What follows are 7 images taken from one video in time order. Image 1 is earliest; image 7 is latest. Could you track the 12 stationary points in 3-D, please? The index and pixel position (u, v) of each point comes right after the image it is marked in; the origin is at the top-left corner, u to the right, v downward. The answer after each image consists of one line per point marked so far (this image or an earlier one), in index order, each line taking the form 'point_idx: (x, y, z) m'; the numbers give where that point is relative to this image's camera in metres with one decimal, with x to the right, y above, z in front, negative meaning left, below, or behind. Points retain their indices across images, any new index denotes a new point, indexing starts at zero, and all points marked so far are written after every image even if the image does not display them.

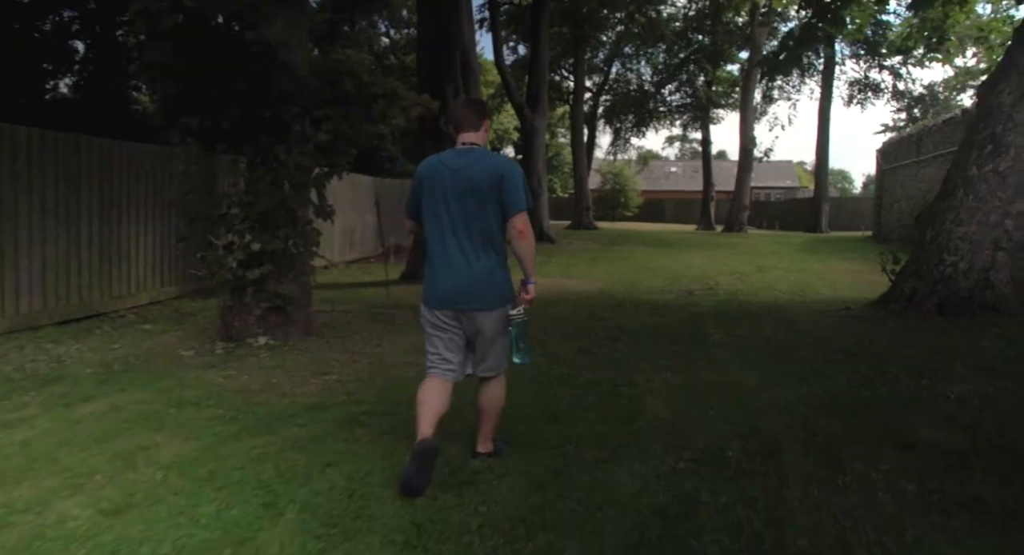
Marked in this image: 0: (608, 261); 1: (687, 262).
0: (+2.7, +0.4, +19.0) m
1: (+4.8, +0.4, +19.2) m
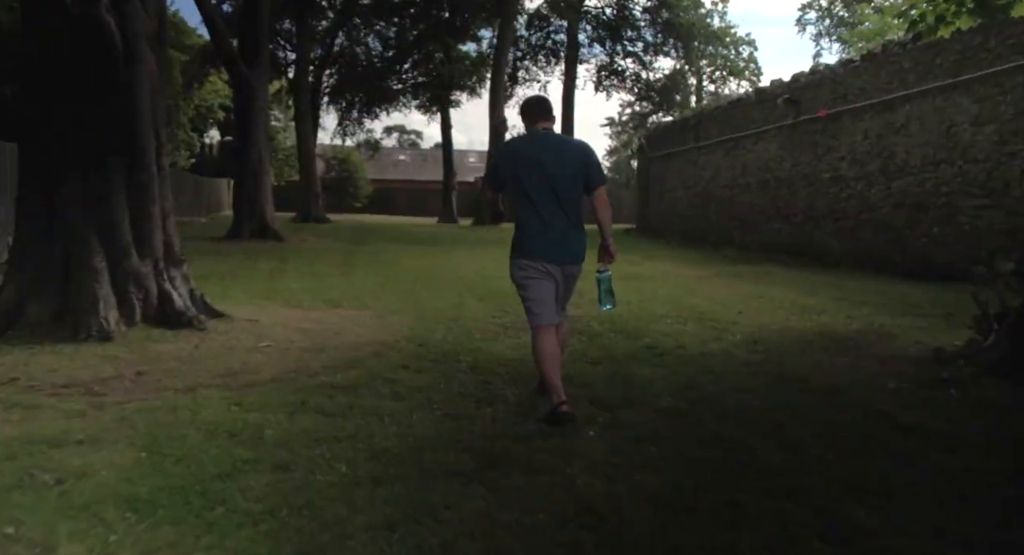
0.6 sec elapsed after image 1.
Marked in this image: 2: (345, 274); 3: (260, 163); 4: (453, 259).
0: (-2.8, +0.3, +14.0) m
1: (-0.9, +0.3, +15.1) m
2: (-2.9, +0.1, +12.3) m
3: (-6.7, +3.1, +18.5) m
4: (-1.4, +0.4, +16.2) m
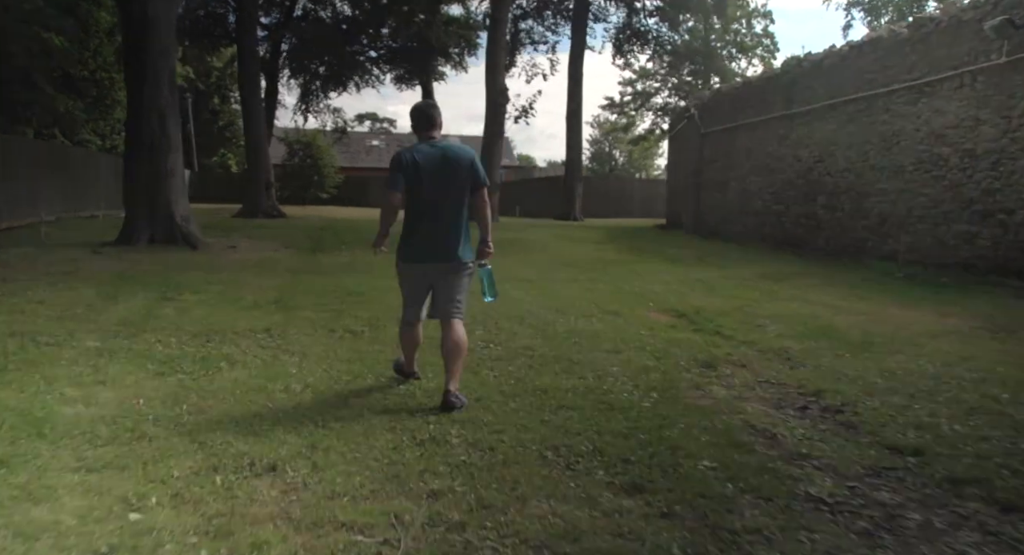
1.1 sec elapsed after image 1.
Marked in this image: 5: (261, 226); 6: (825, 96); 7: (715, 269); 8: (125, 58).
0: (-2.1, -0.2, +8.0) m
1: (-0.2, -0.1, +9.2) m
2: (-2.1, -0.4, +6.4) m
3: (-6.2, +2.6, +12.4) m
4: (-0.8, 0.0, +10.3) m
5: (-6.8, +1.4, +19.0) m
6: (+6.1, +3.6, +13.7) m
7: (+3.3, +0.1, +11.5) m
8: (-7.0, +3.8, +12.4) m
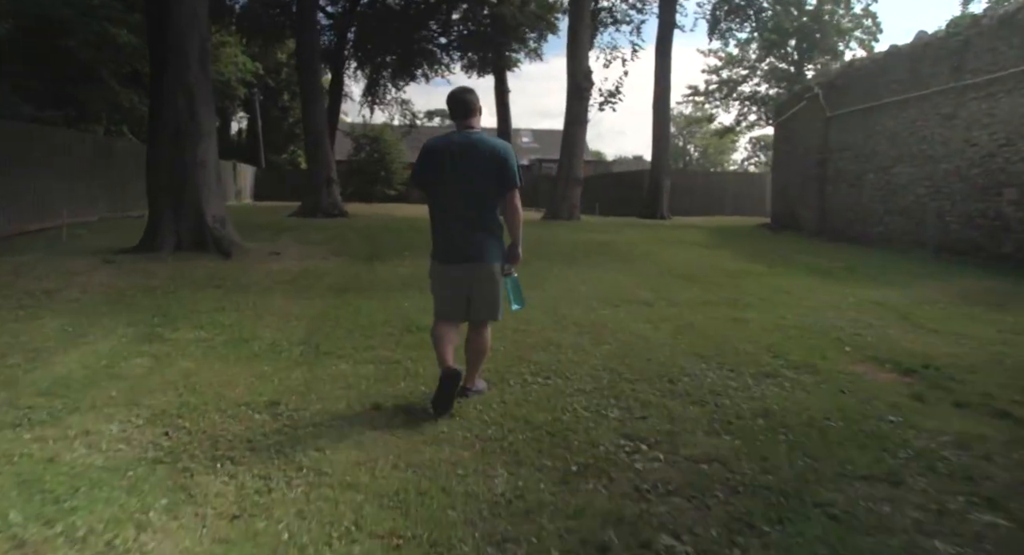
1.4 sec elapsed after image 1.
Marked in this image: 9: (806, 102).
0: (-1.0, -0.5, +5.7) m
1: (+0.9, -0.4, +6.7) m
2: (-1.3, -0.7, +4.1) m
3: (-4.7, +2.4, +10.4) m
4: (+0.5, -0.3, +7.8) m
5: (-4.7, +1.3, +17.1) m
6: (+7.6, +3.3, +10.6) m
7: (+4.7, -0.1, +8.7) m
8: (-5.5, +3.6, +10.6) m
9: (+7.1, +4.3, +17.1) m
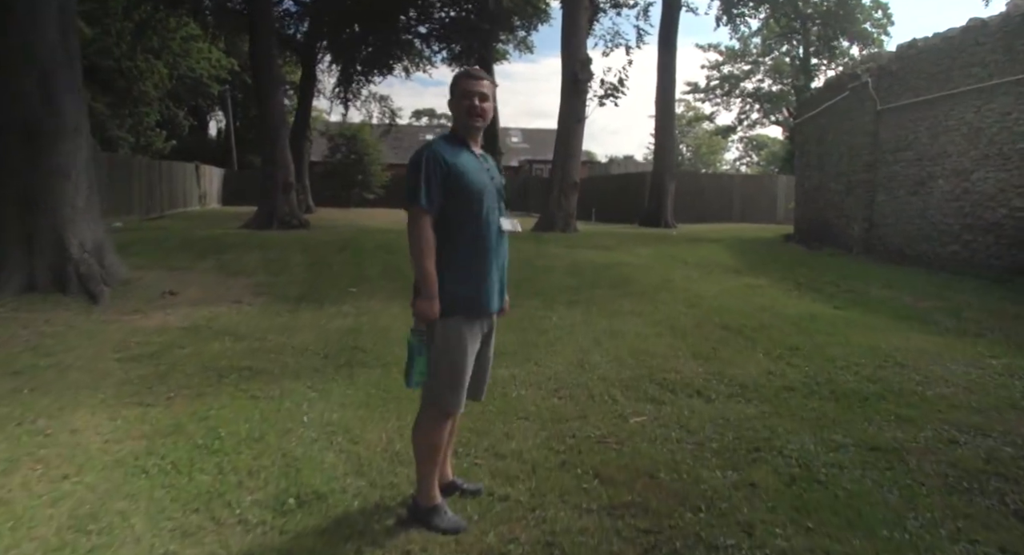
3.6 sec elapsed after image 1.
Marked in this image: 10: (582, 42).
0: (-1.2, -1.0, +2.9) m
1: (+0.8, -0.9, +3.8) m
2: (-1.4, -1.2, +1.2) m
3: (-4.9, +1.9, +7.5) m
4: (+0.3, -0.8, +5.0) m
5: (-5.0, +0.7, +14.2) m
6: (+7.4, +2.8, +7.8) m
7: (+4.5, -0.6, +5.9) m
8: (-5.7, +3.1, +7.6) m
9: (+6.8, +3.8, +14.4) m
10: (+1.8, +6.1, +18.1) m
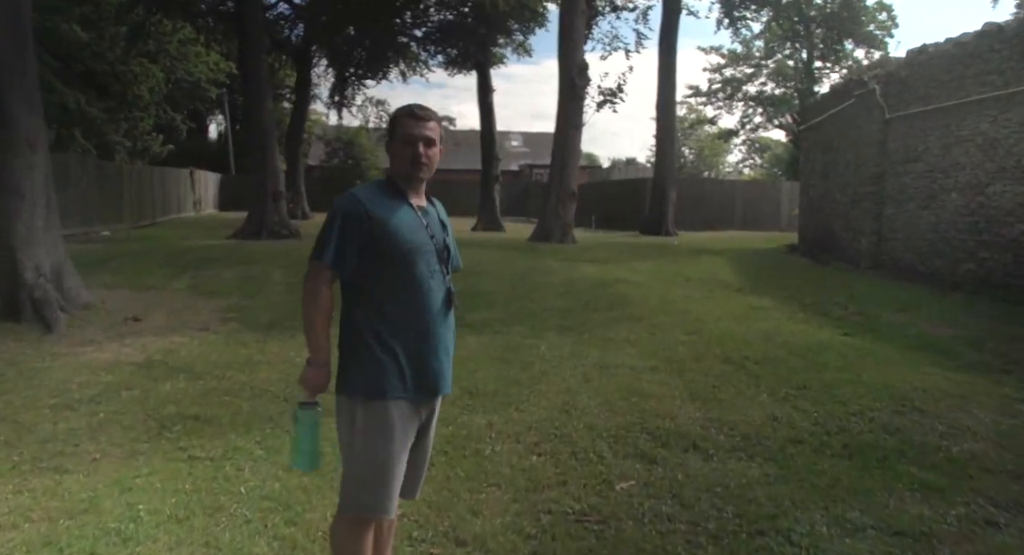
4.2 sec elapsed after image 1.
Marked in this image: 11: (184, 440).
0: (-1.3, -1.3, +2.3) m
1: (+0.6, -1.2, +3.3) m
2: (-1.5, -1.5, +0.7) m
3: (-5.1, +1.6, +7.0) m
4: (+0.1, -1.1, +4.5) m
5: (-5.1, +0.4, +13.7) m
6: (+7.2, +2.6, +7.3) m
7: (+4.3, -0.9, +5.4) m
8: (-5.8, +2.8, +7.1) m
9: (+6.7, +3.5, +13.9) m
10: (+1.7, +5.8, +17.6) m
11: (-2.0, -1.0, +4.3) m
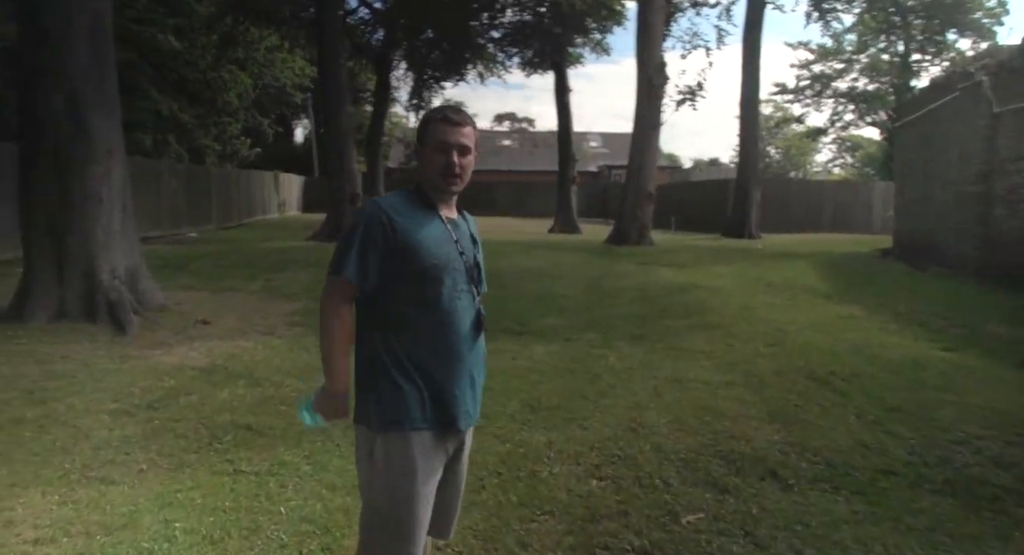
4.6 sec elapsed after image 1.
0: (-1.2, -1.3, +2.2) m
1: (+0.8, -1.2, +3.0) m
2: (-1.6, -1.5, +0.6) m
3: (-4.4, +1.6, +7.2) m
4: (+0.5, -1.1, +4.2) m
5: (-3.7, +0.4, +13.9) m
6: (+7.9, +2.4, +6.2) m
7: (+4.8, -1.0, +4.6) m
8: (-5.1, +2.8, +7.5) m
9: (+8.1, +3.3, +12.7) m
10: (+3.5, +5.7, +17.0) m
11: (-1.7, -1.0, +4.2) m
